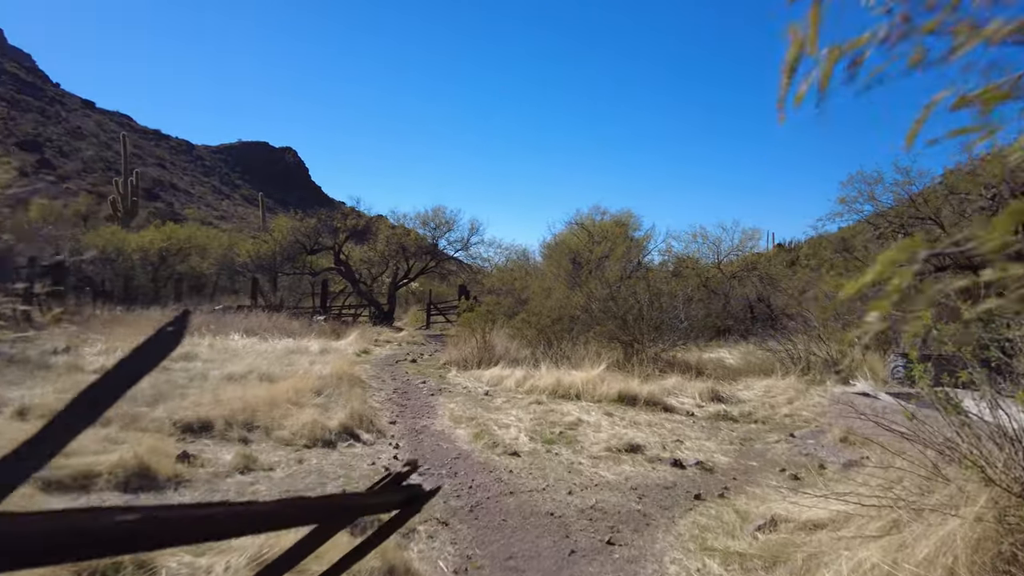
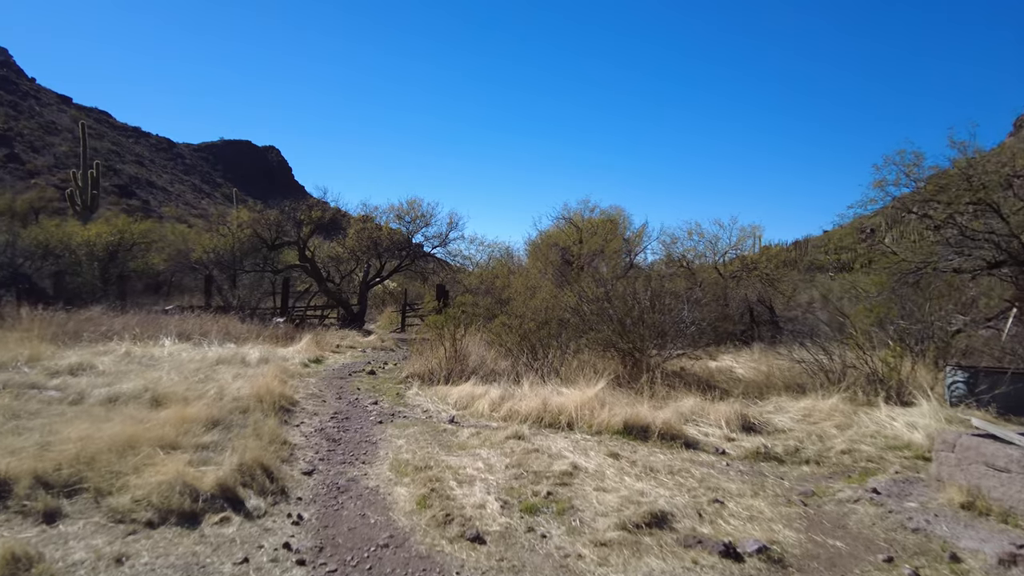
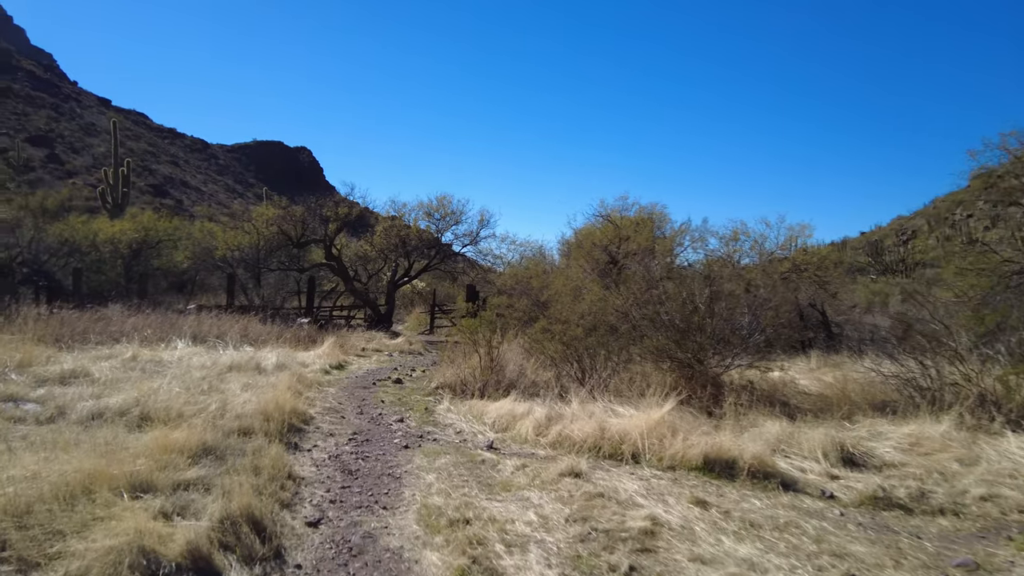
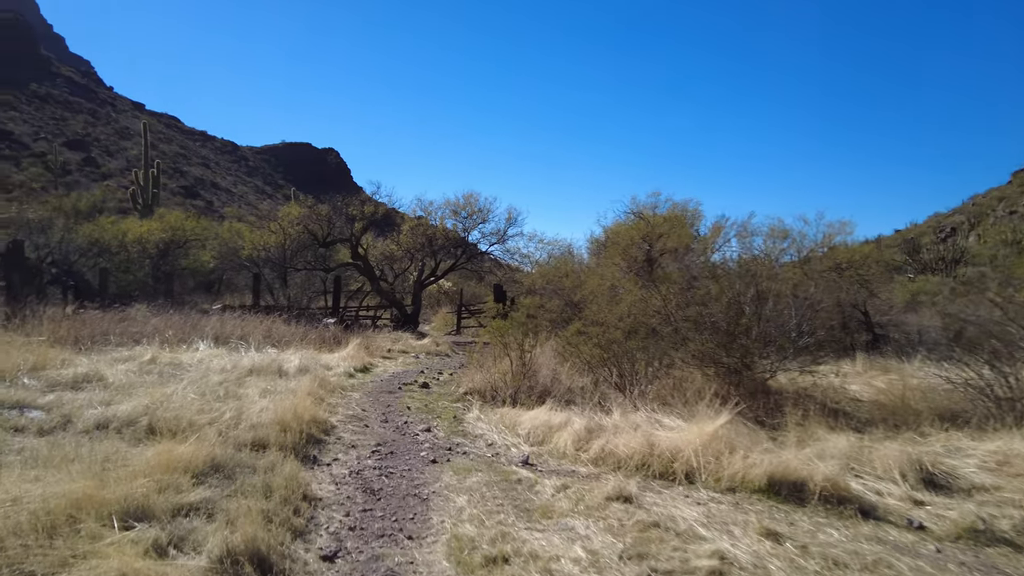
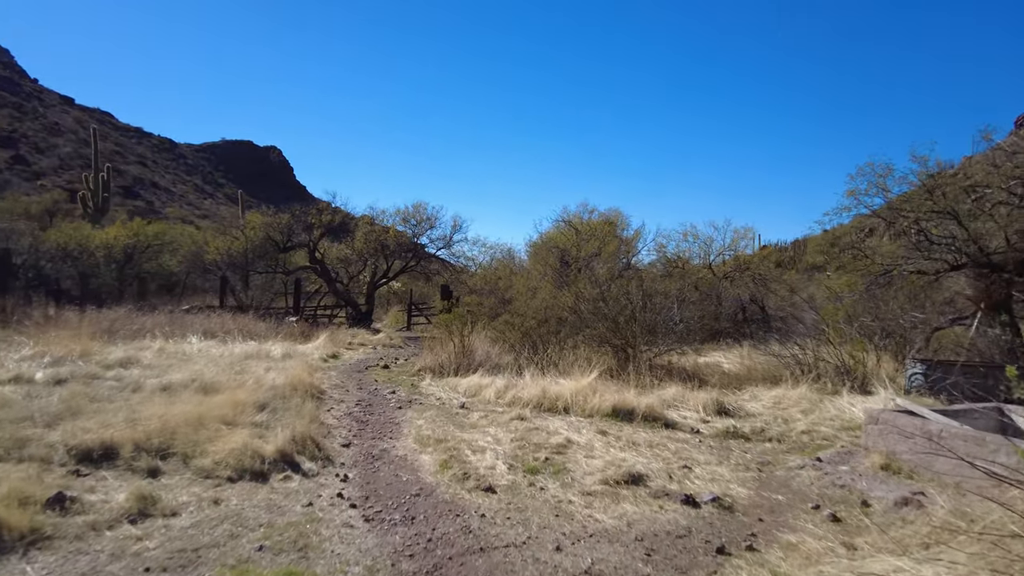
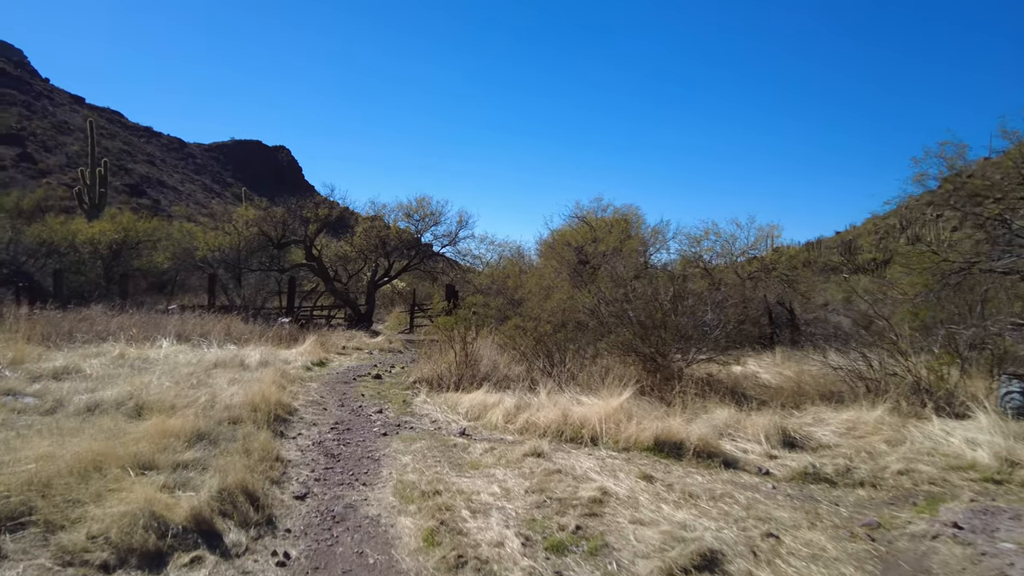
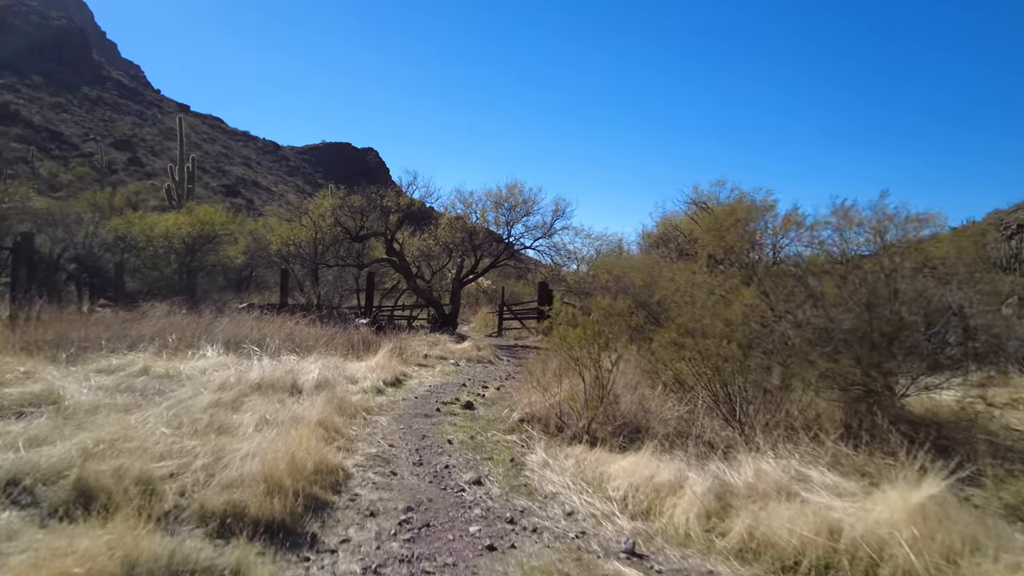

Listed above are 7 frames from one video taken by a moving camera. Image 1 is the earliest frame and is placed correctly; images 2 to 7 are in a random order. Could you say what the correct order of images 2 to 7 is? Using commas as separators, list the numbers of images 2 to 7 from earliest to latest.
5, 2, 6, 3, 4, 7
